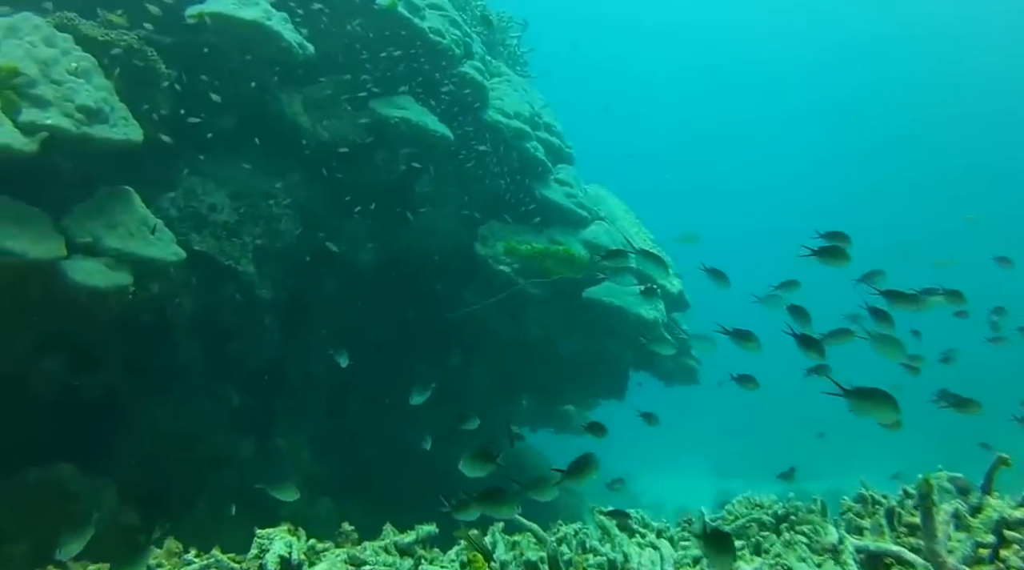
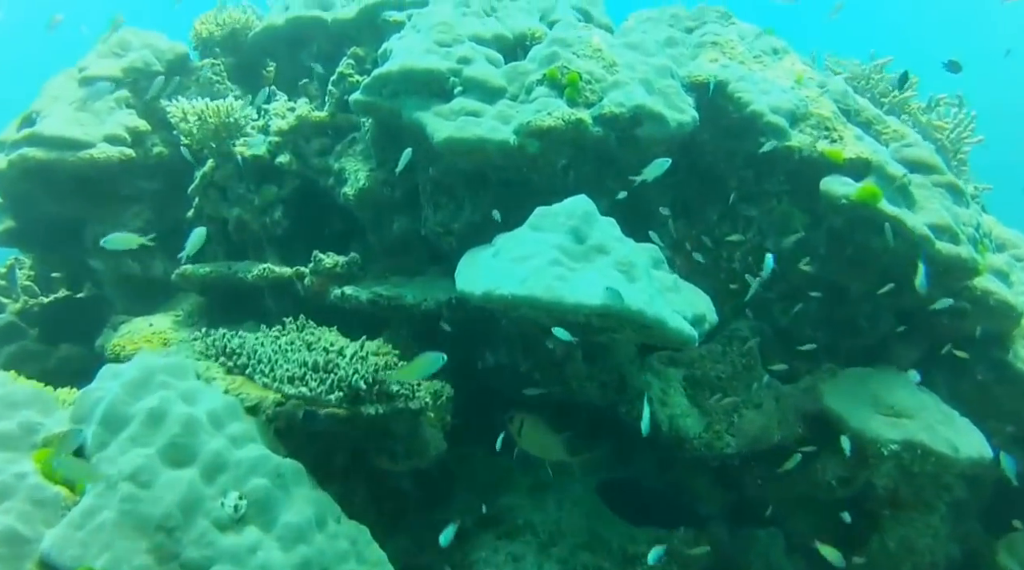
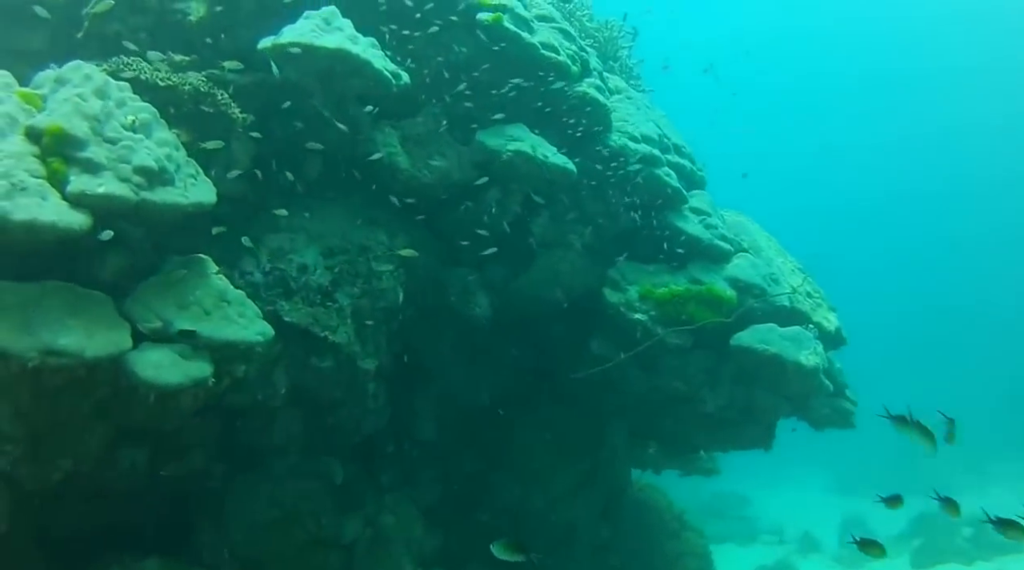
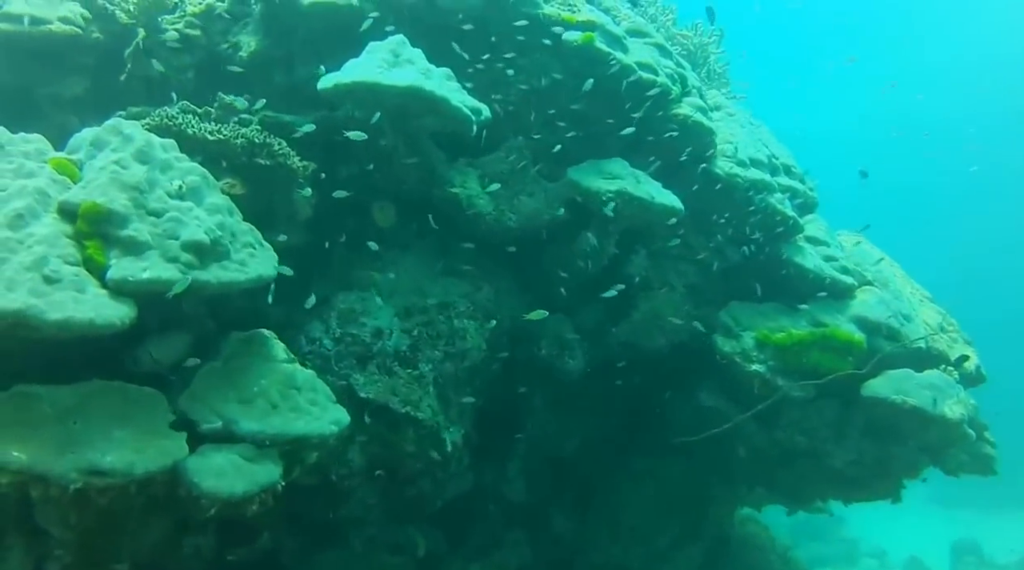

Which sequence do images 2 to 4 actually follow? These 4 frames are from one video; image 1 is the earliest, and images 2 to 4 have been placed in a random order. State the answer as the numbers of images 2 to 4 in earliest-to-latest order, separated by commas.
3, 4, 2
